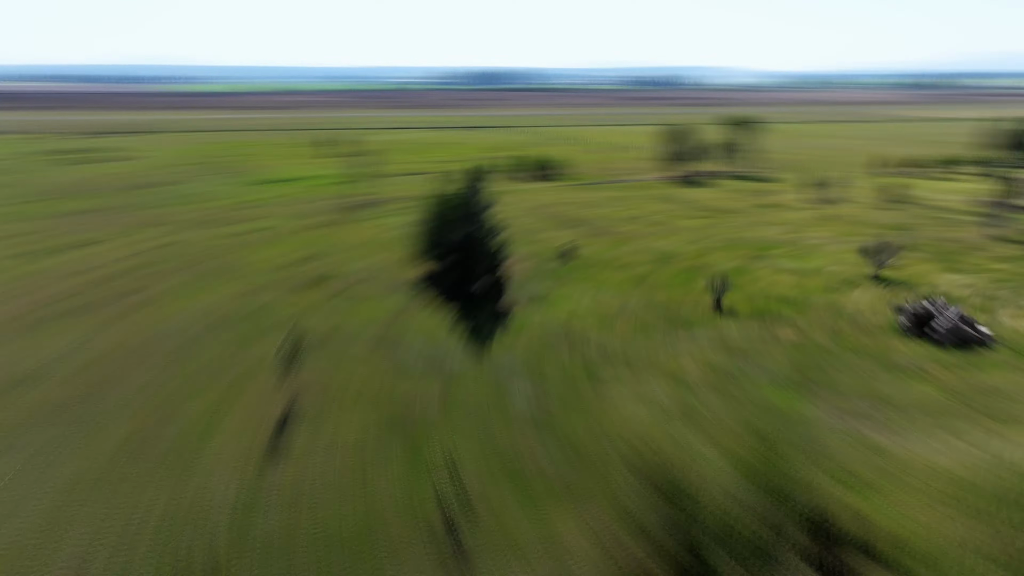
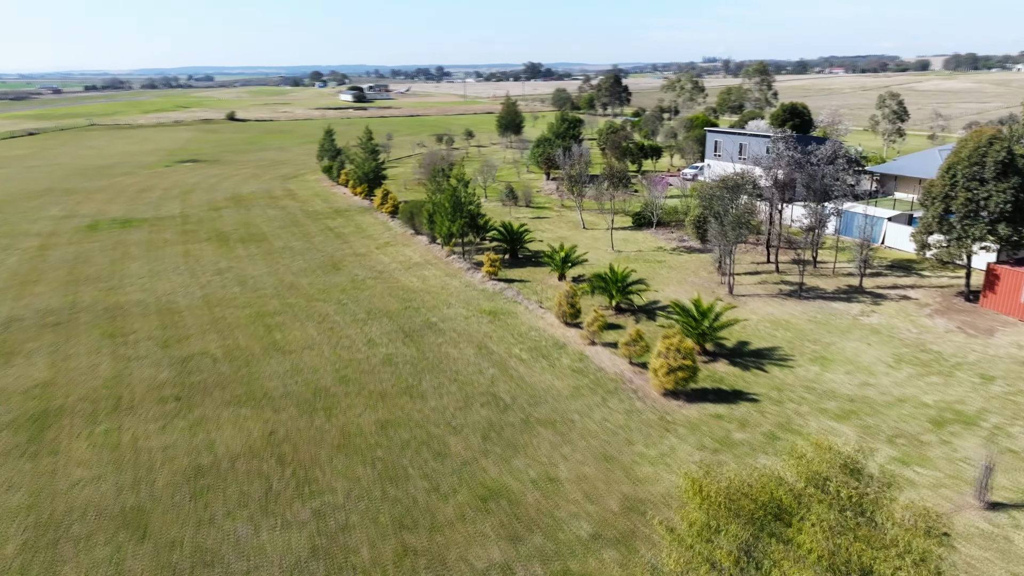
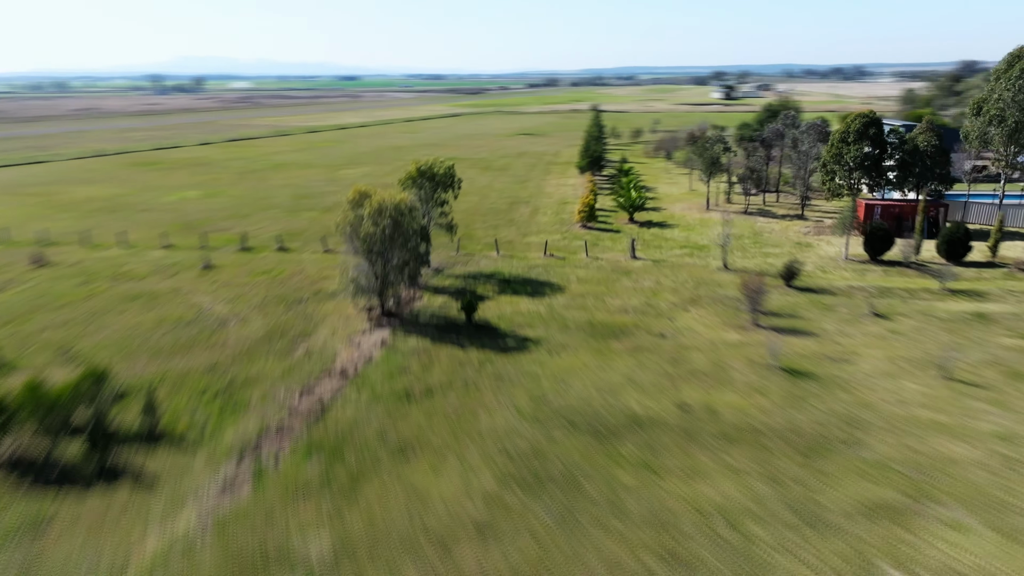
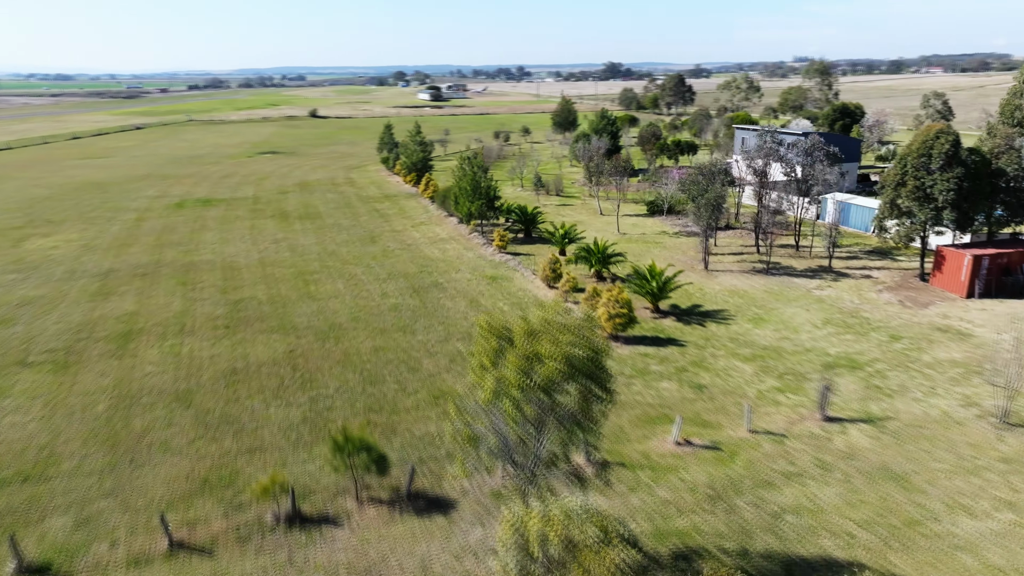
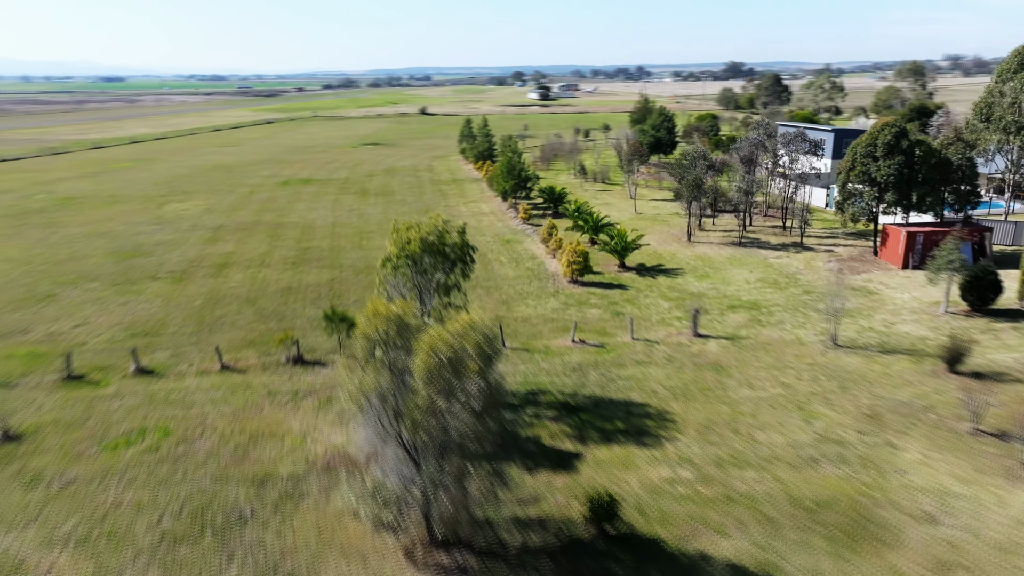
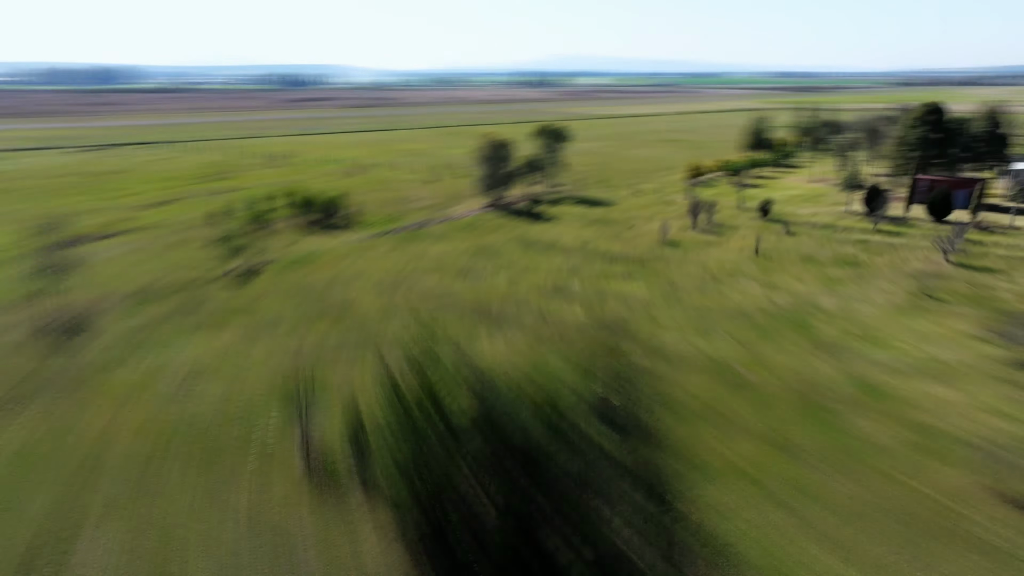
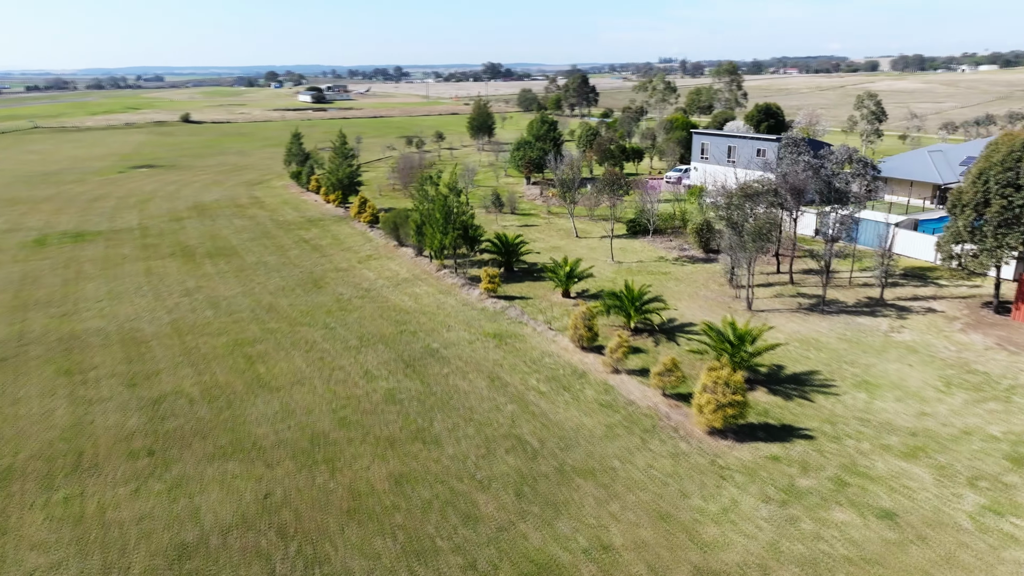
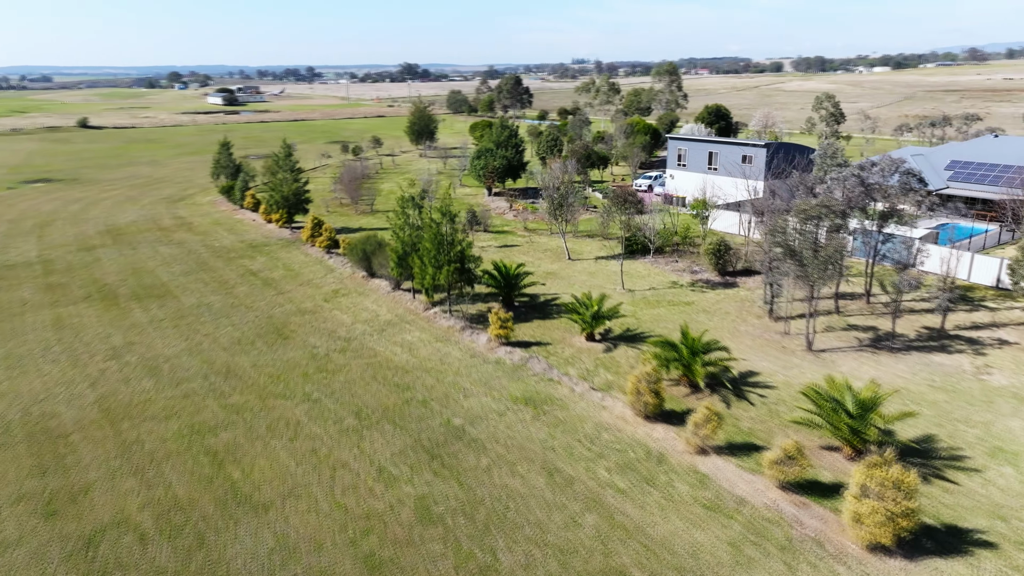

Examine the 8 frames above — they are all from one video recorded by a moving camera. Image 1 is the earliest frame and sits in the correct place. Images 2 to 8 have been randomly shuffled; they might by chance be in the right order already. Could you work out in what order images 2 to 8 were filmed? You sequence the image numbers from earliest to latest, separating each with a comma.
6, 3, 5, 4, 2, 7, 8
